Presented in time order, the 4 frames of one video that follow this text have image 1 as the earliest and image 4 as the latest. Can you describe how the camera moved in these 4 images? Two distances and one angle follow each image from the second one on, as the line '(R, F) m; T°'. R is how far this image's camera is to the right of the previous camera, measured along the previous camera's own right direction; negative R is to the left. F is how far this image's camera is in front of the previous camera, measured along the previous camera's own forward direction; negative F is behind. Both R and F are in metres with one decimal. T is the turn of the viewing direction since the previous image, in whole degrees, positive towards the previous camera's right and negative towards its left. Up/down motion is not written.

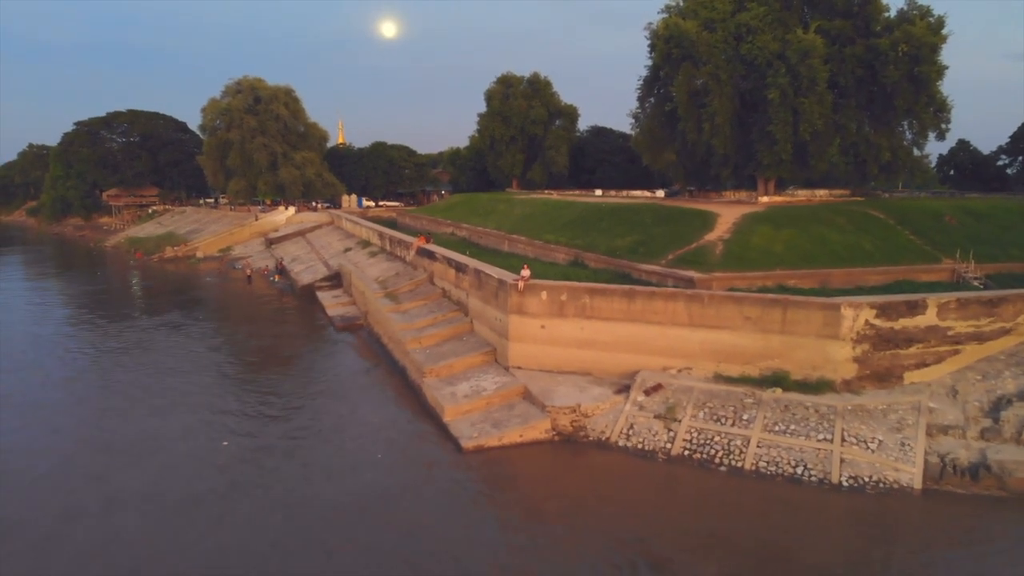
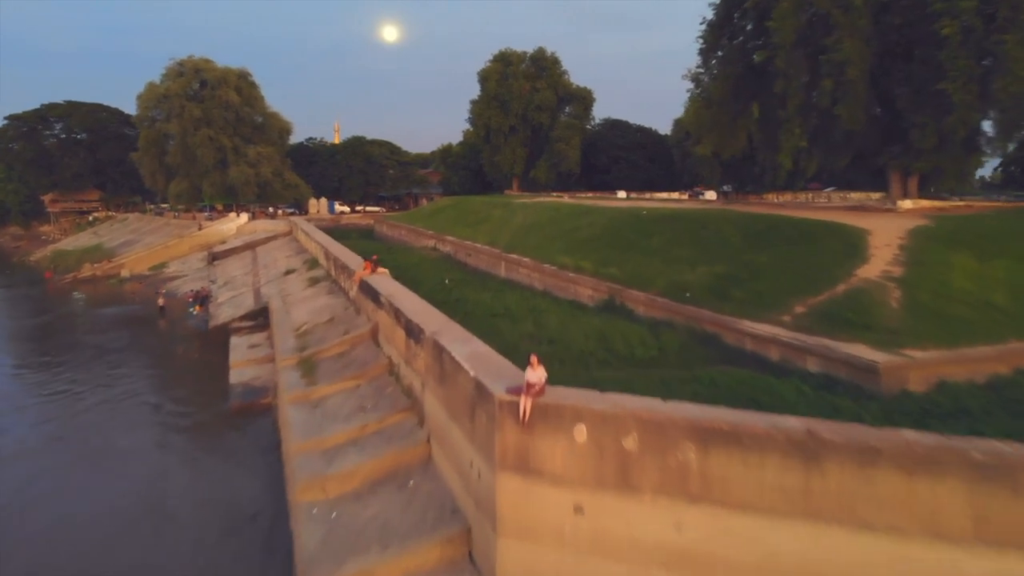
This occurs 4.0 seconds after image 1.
(+0.1, +7.1) m; 0°
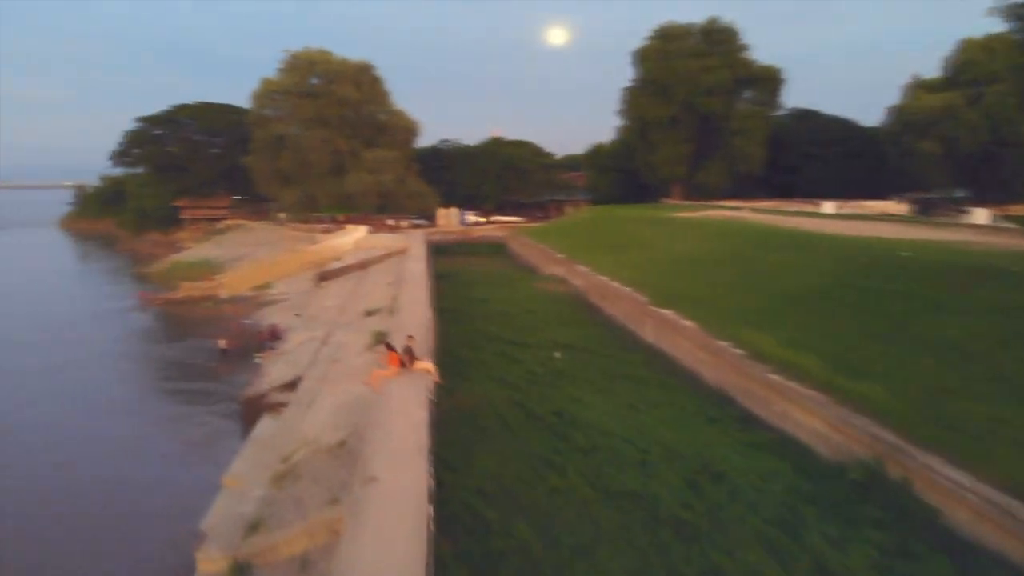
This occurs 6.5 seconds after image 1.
(+0.1, +5.7) m; -12°
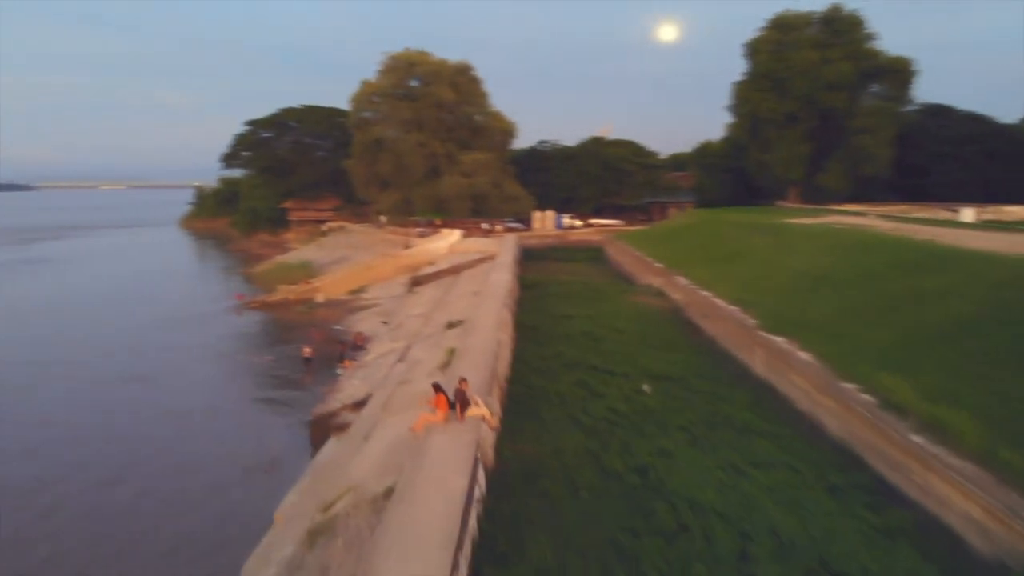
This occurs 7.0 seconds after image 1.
(+0.2, +1.1) m; -8°
